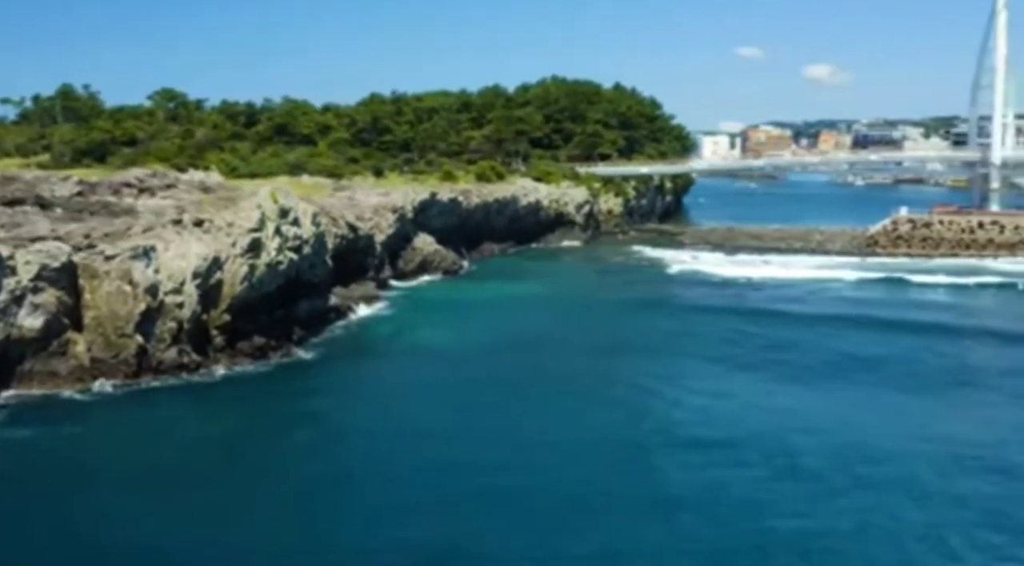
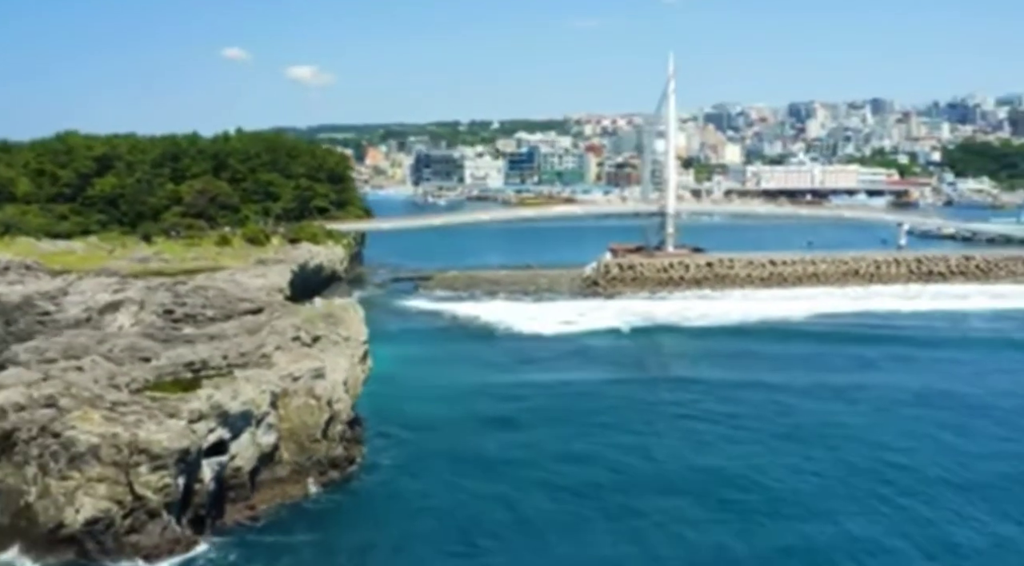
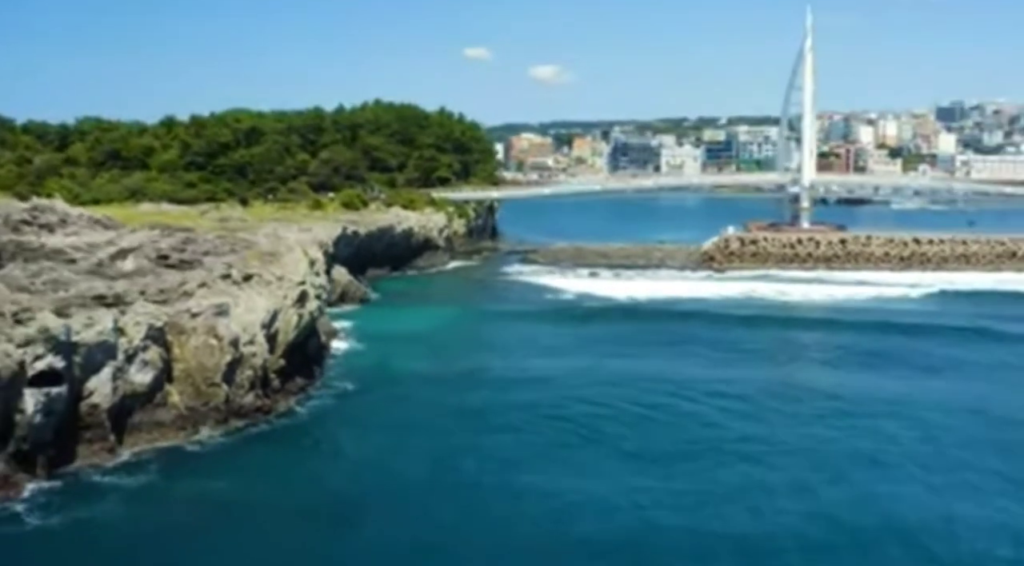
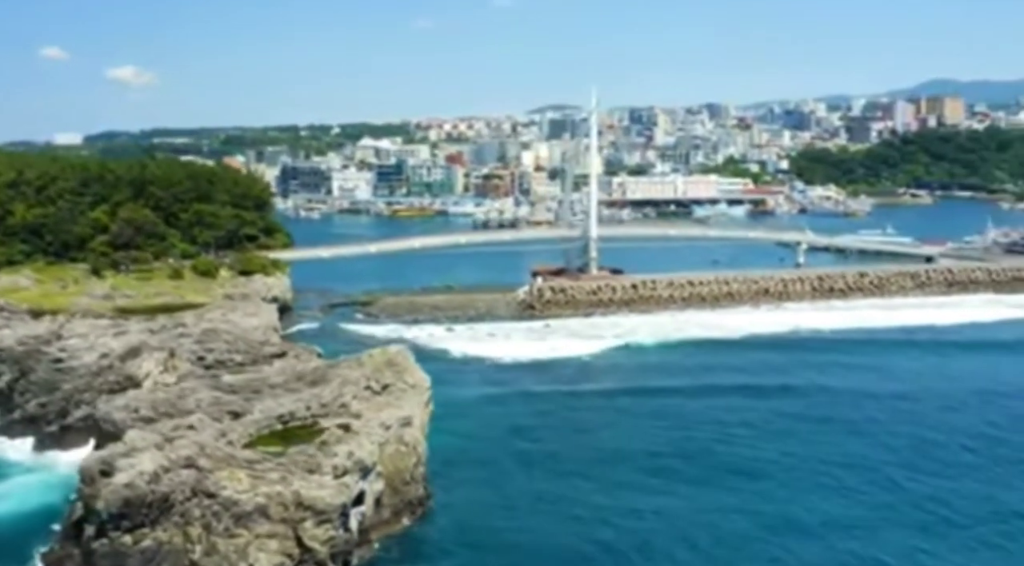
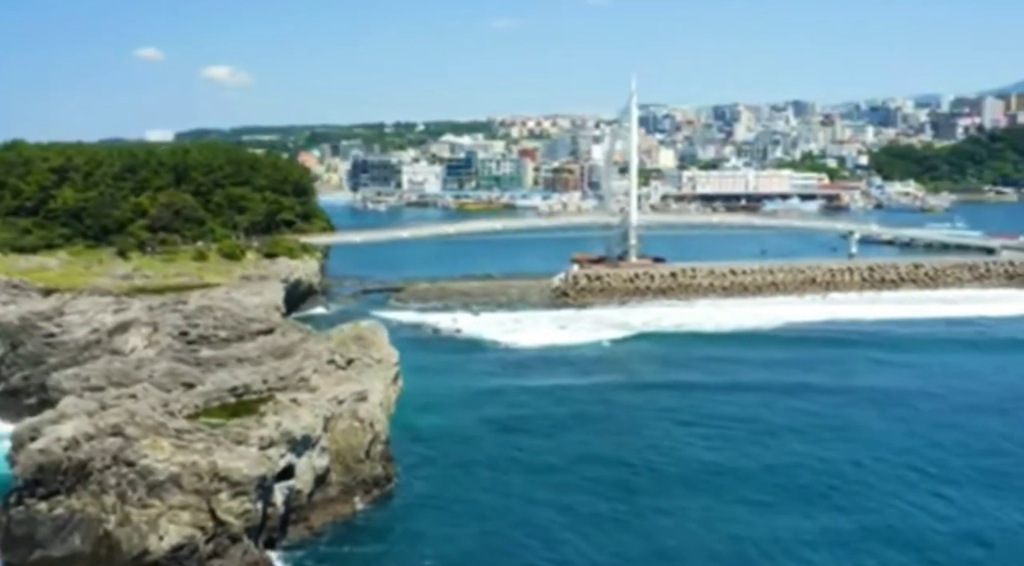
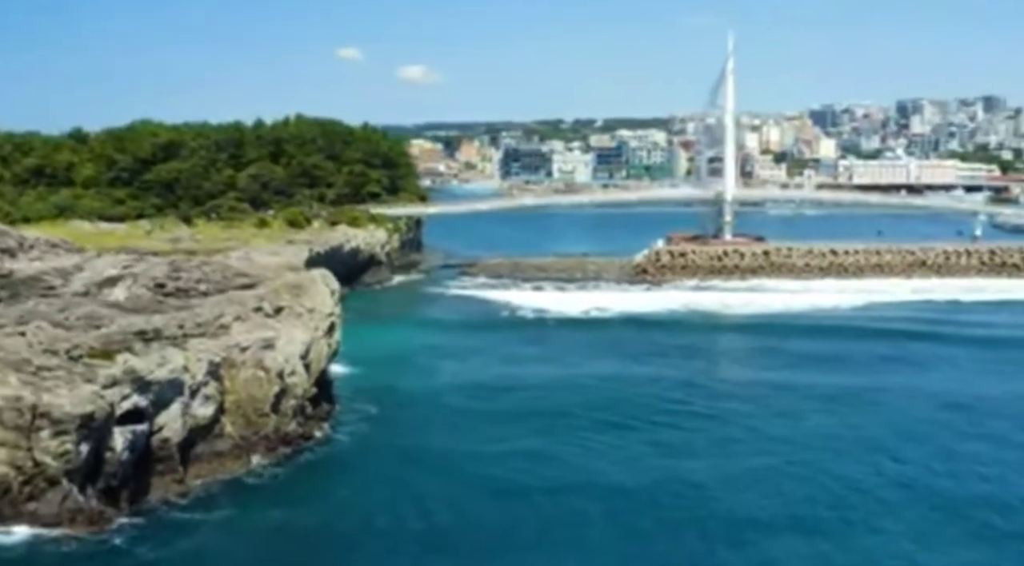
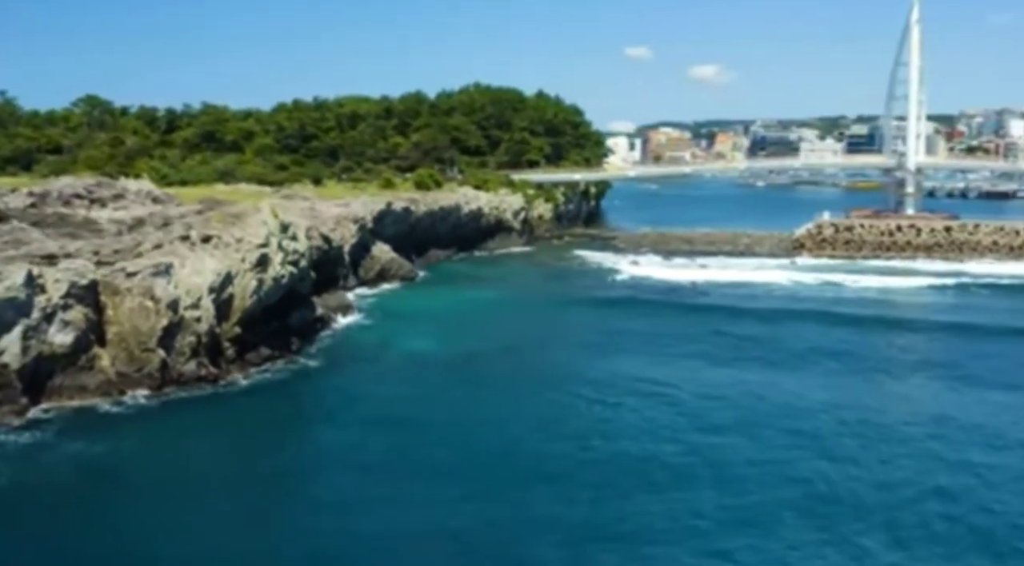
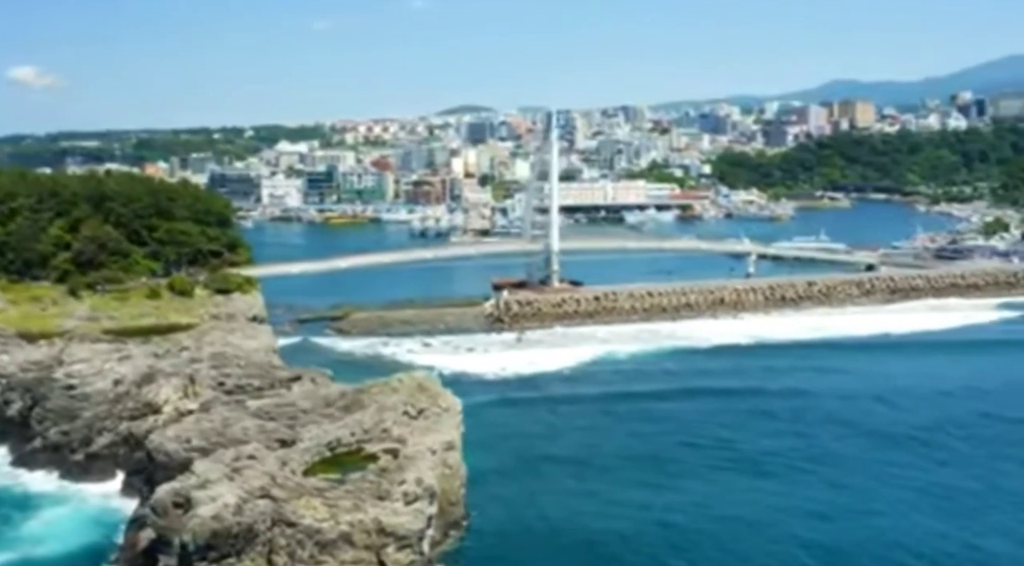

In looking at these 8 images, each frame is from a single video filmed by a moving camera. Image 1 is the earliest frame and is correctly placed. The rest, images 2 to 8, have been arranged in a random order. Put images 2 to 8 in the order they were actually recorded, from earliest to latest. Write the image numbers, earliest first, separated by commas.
7, 3, 6, 2, 5, 4, 8
